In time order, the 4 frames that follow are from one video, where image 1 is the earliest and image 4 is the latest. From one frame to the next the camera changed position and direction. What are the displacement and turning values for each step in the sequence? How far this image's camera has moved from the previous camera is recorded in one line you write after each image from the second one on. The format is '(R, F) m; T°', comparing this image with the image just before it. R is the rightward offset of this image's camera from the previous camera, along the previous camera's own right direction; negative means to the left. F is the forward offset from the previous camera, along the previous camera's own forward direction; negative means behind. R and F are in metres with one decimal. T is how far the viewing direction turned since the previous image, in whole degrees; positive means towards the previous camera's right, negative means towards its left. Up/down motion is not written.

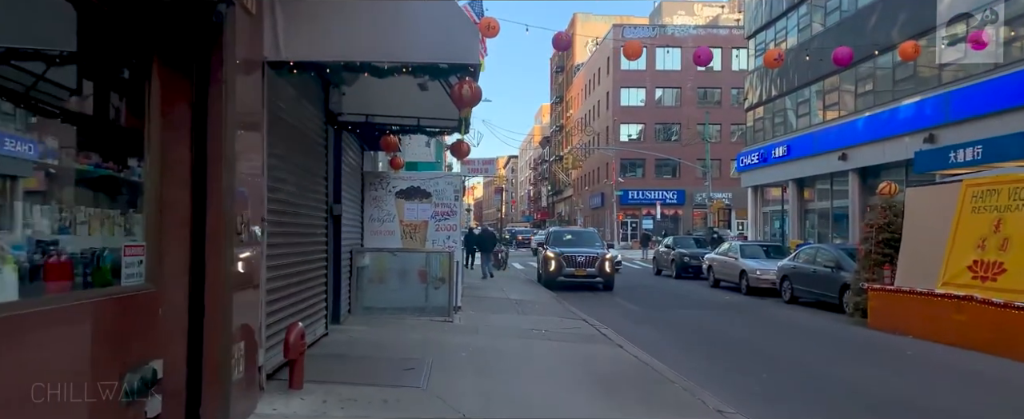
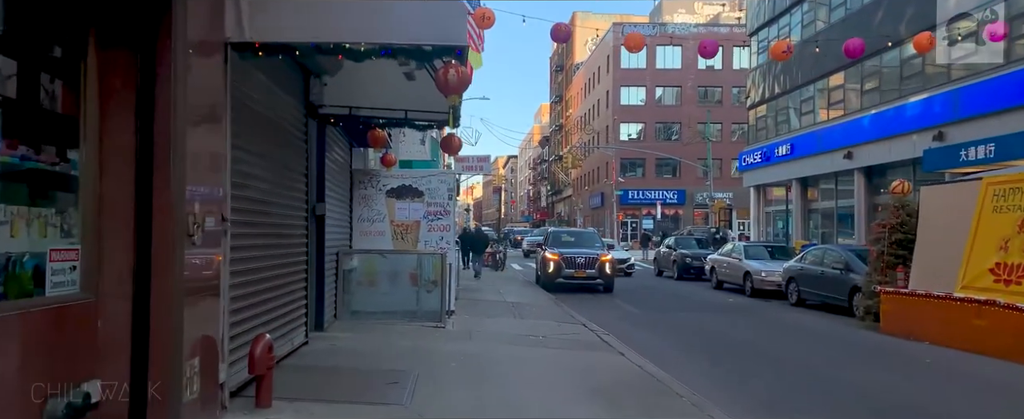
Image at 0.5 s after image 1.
(+0.1, +0.6) m; 0°
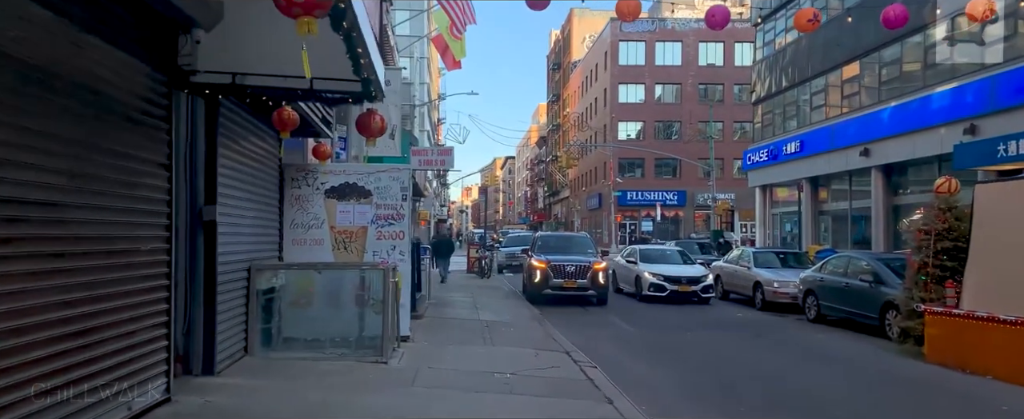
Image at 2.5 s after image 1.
(+0.5, +2.1) m; 0°
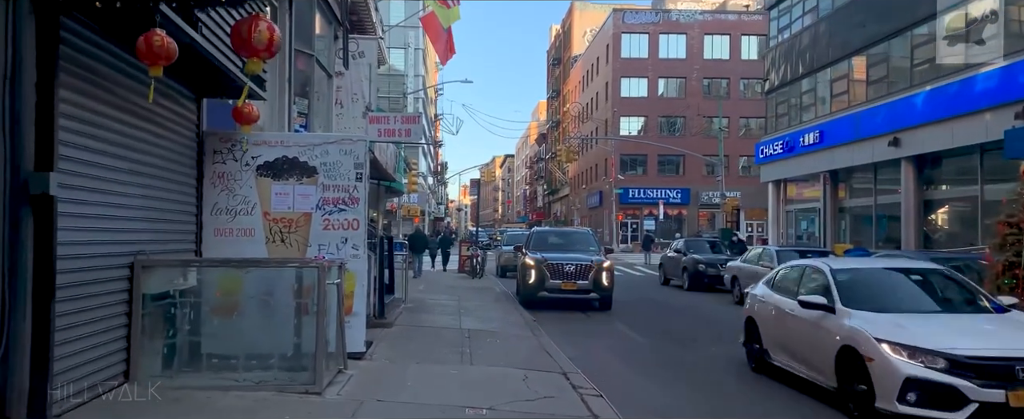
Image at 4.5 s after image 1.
(+0.2, +2.1) m; 0°
